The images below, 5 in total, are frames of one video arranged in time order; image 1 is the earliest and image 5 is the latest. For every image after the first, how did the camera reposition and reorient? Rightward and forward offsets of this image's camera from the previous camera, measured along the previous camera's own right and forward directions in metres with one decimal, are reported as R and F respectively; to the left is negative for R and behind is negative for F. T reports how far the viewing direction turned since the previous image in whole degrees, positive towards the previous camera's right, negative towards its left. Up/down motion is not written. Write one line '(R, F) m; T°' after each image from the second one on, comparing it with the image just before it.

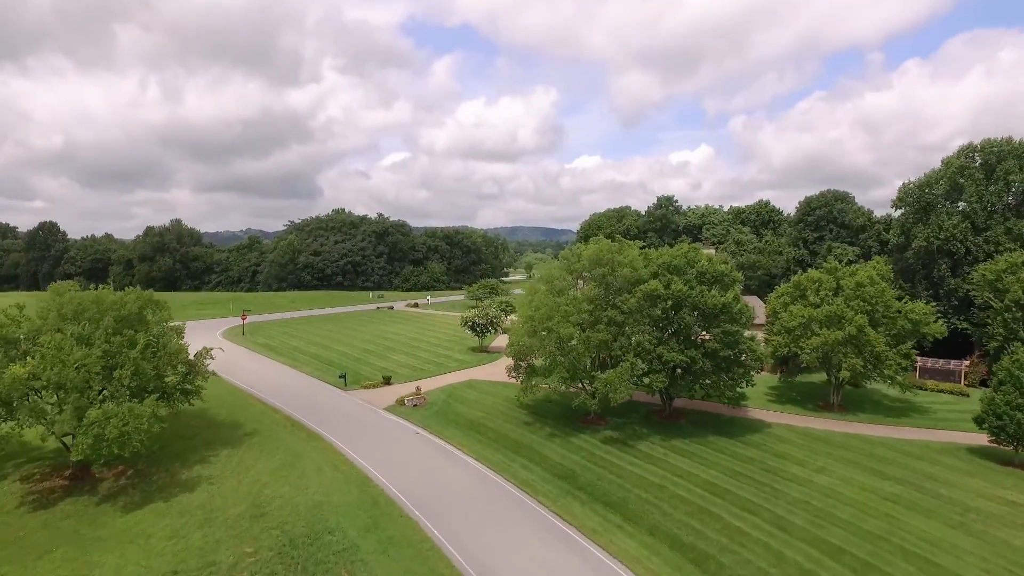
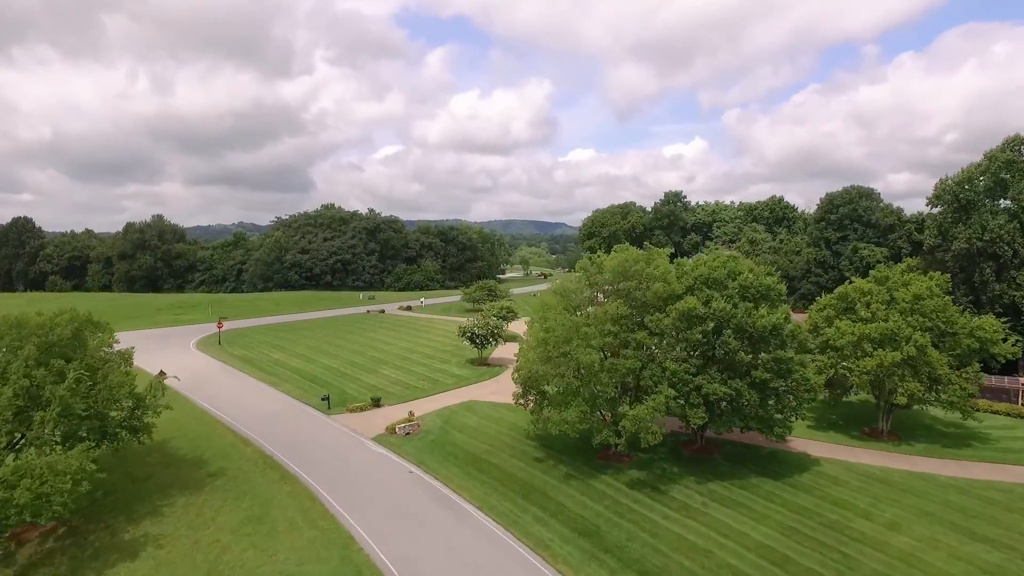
(-0.6, +4.7) m; +1°
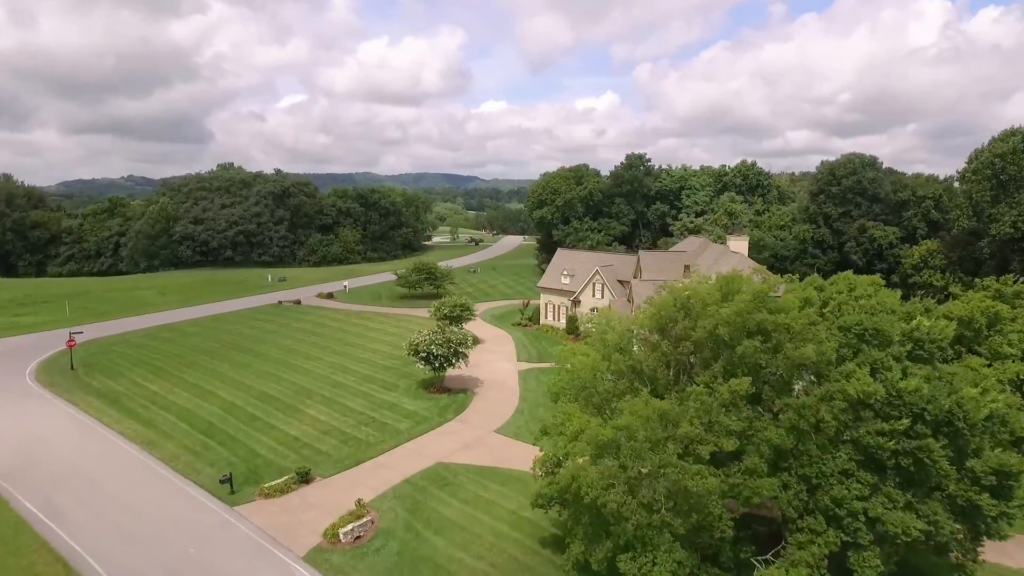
(-2.9, +11.4) m; +8°
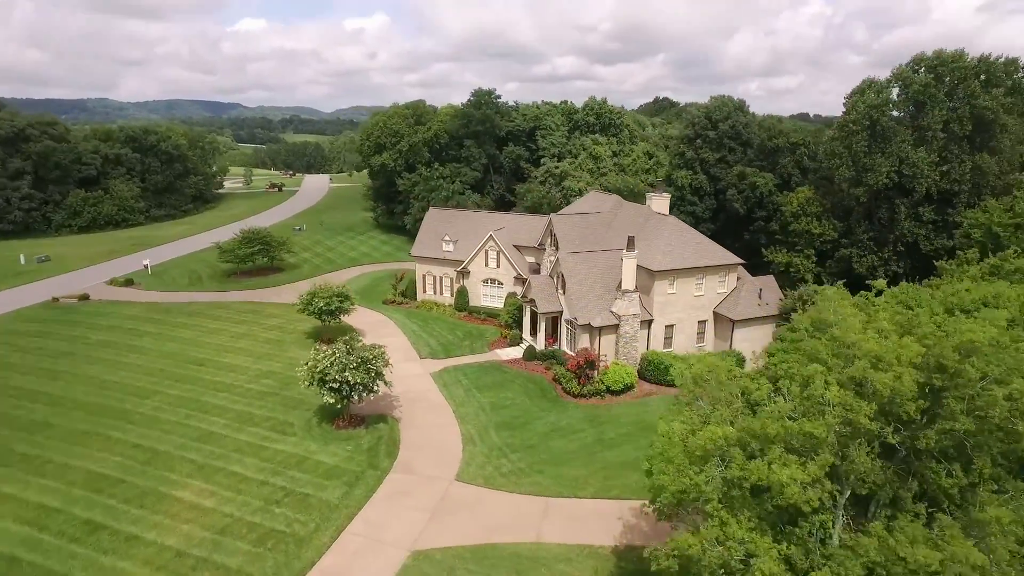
(-5.9, +8.4) m; +19°
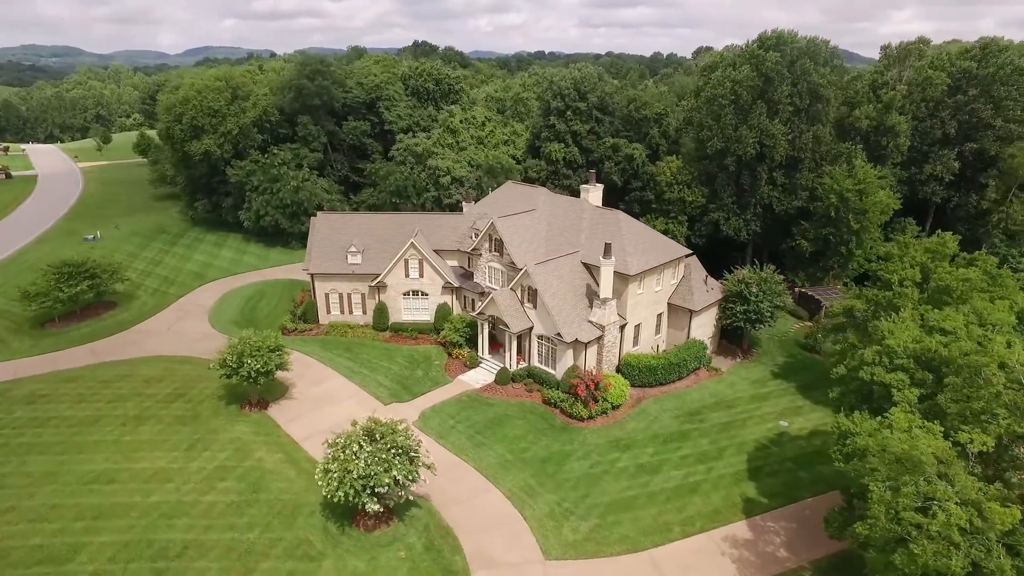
(-9.6, +5.1) m; +21°
